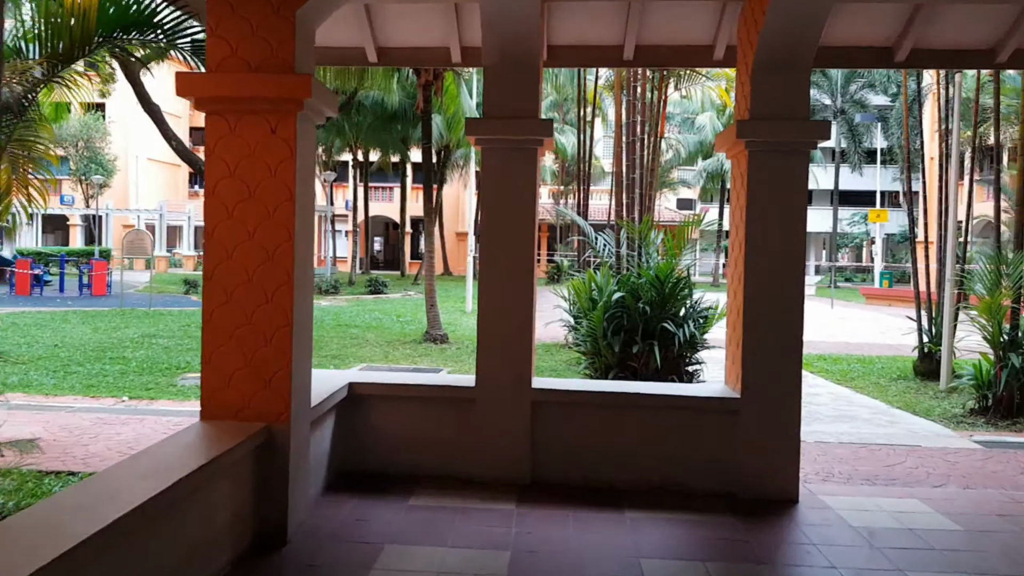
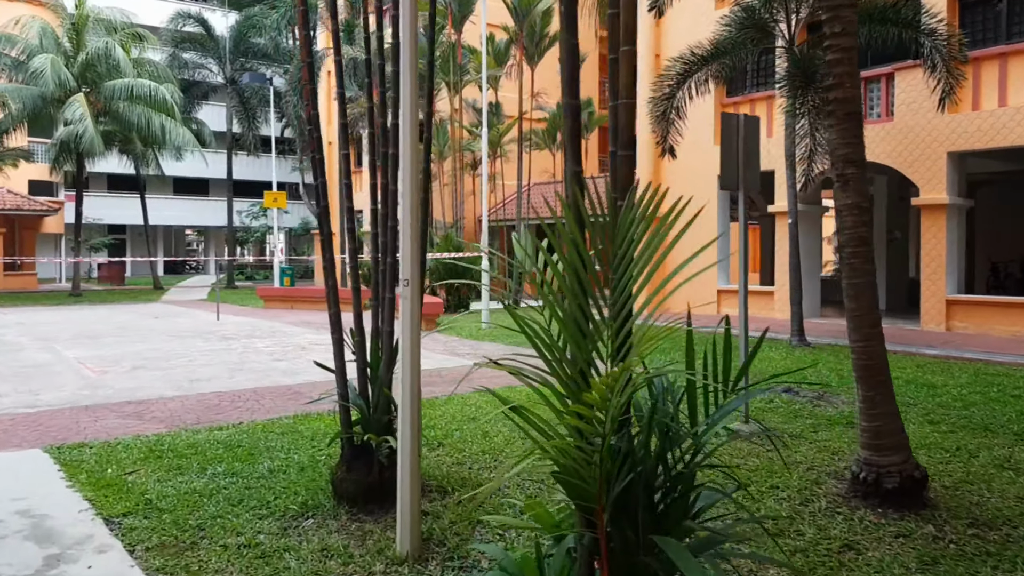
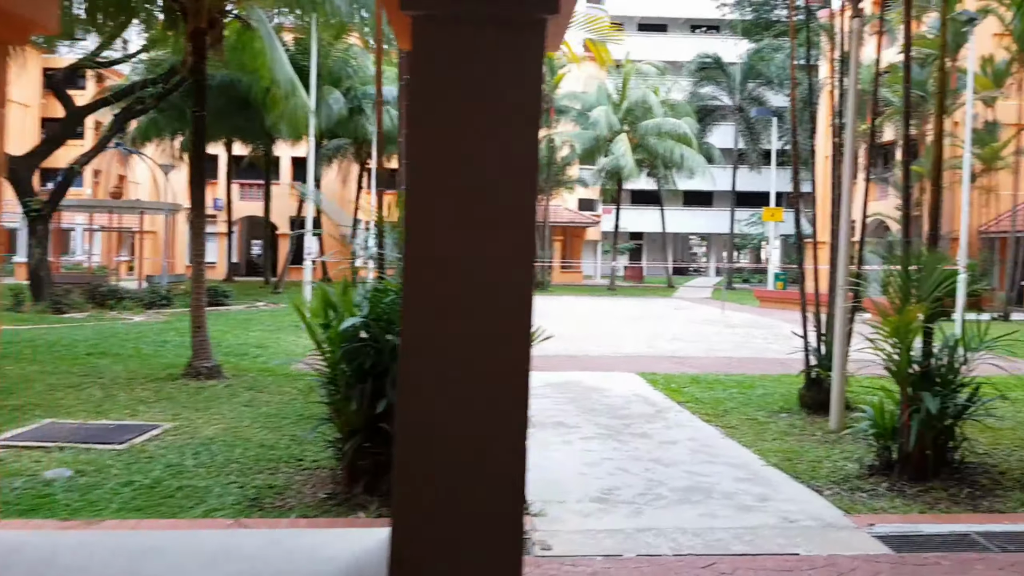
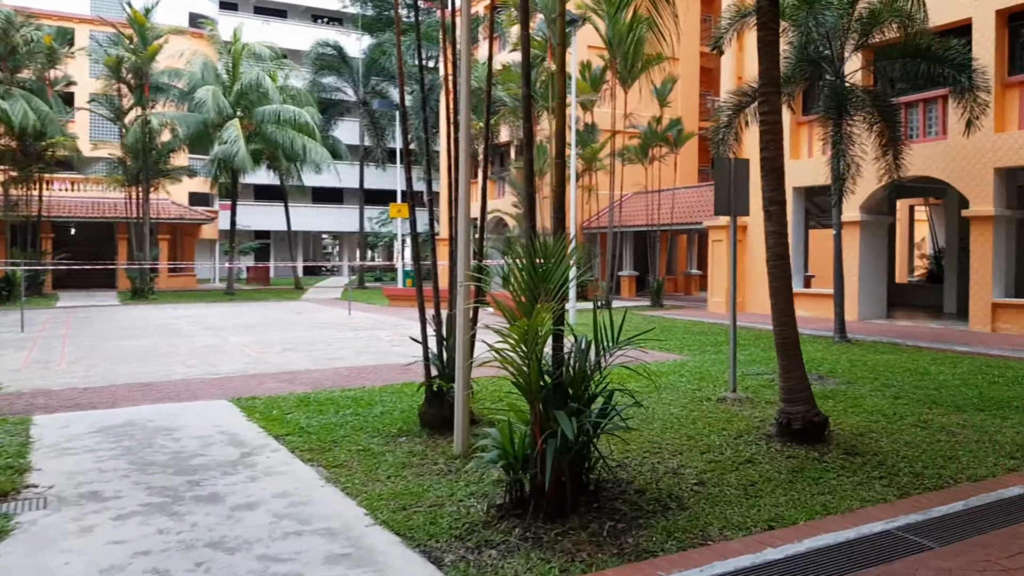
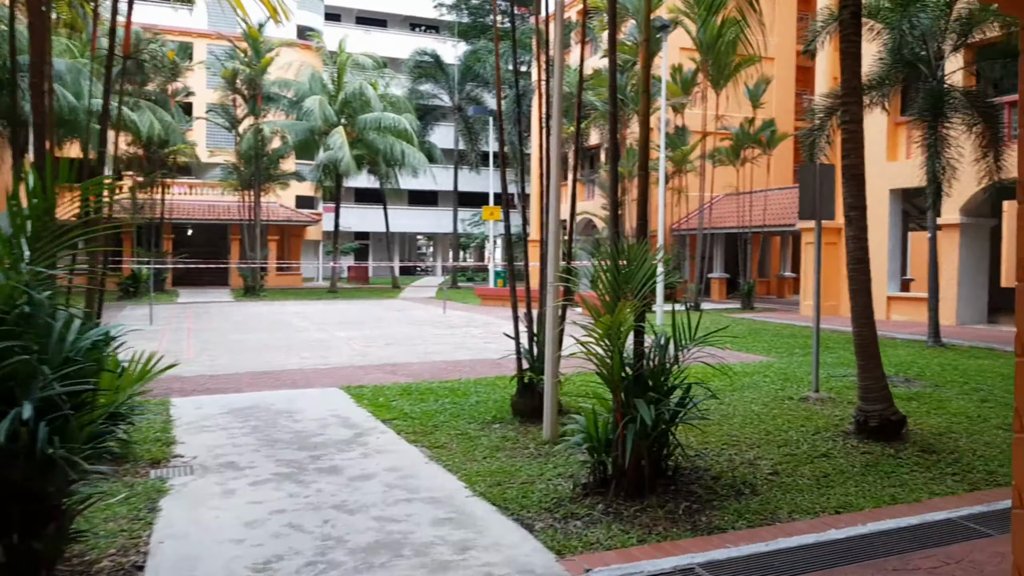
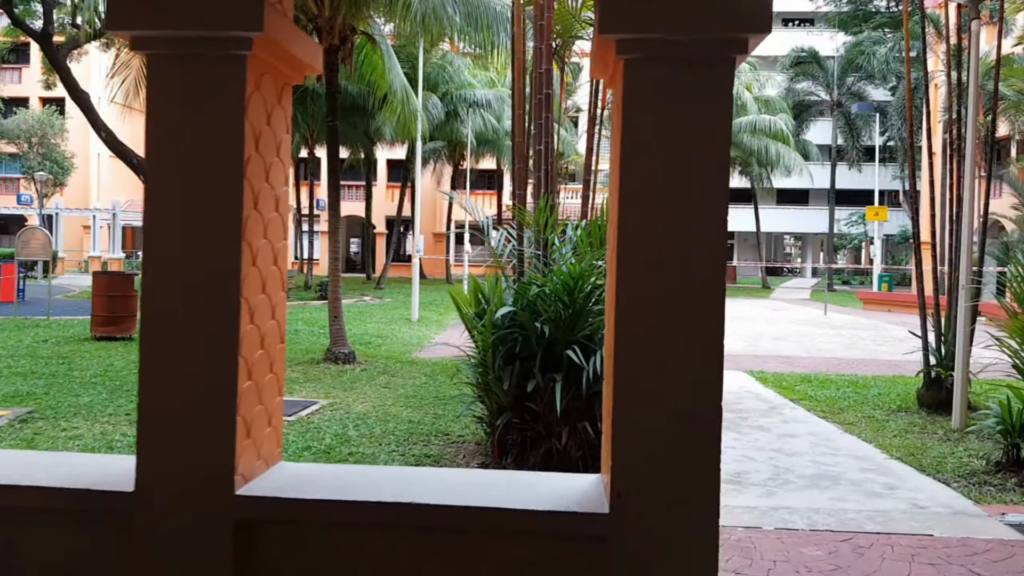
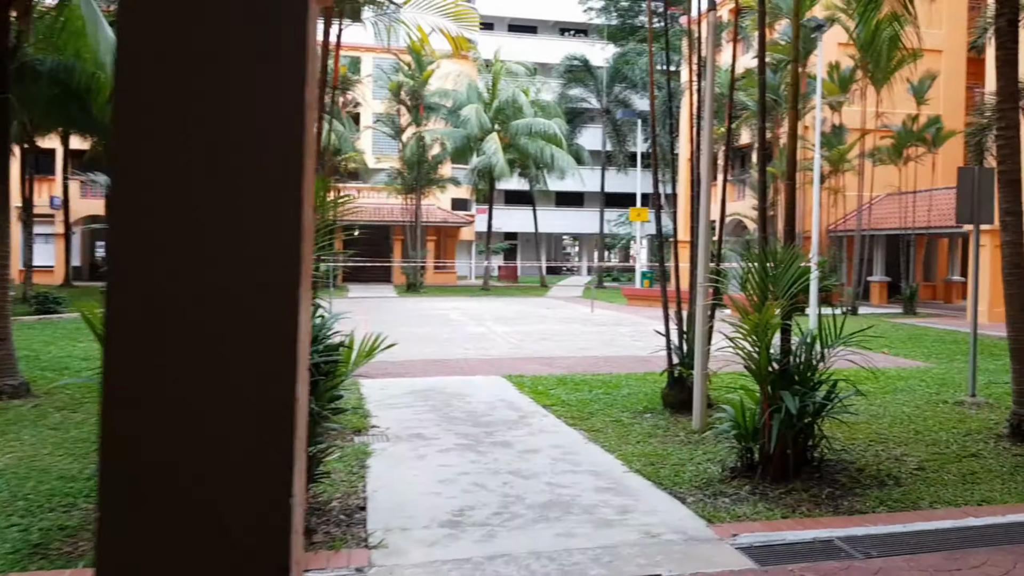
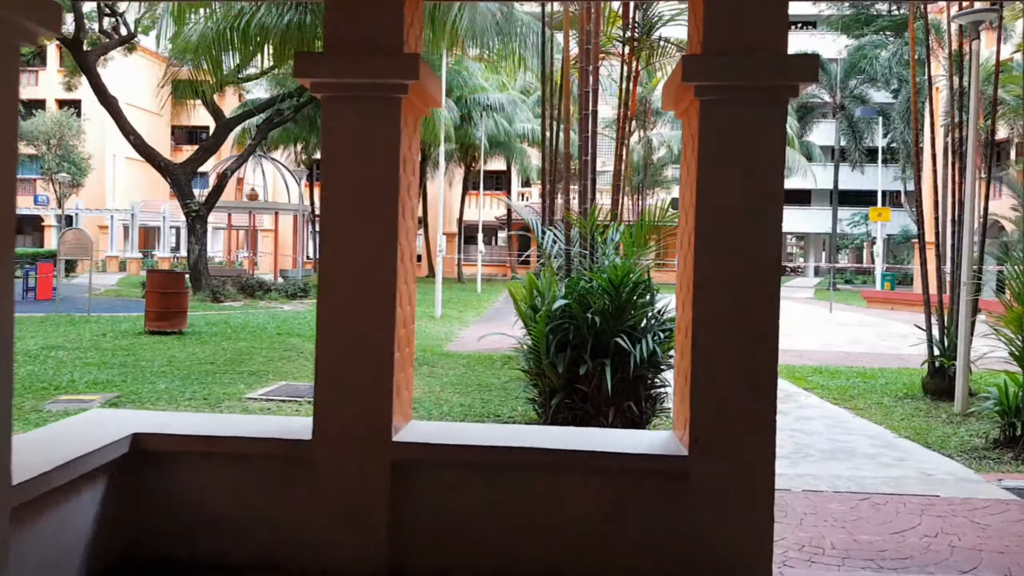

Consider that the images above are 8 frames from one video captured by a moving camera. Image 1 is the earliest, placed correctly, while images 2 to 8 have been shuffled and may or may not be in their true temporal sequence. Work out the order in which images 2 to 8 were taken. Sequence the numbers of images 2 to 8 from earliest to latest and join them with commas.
8, 6, 3, 7, 5, 4, 2
